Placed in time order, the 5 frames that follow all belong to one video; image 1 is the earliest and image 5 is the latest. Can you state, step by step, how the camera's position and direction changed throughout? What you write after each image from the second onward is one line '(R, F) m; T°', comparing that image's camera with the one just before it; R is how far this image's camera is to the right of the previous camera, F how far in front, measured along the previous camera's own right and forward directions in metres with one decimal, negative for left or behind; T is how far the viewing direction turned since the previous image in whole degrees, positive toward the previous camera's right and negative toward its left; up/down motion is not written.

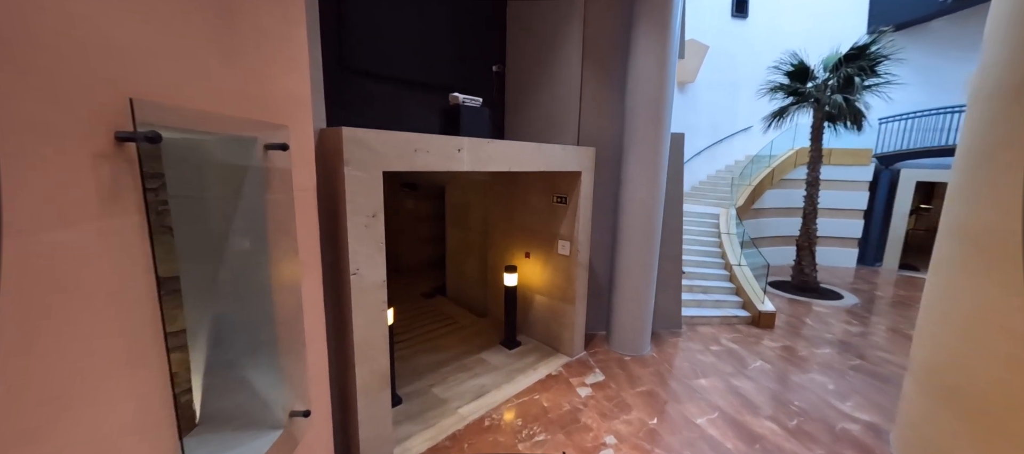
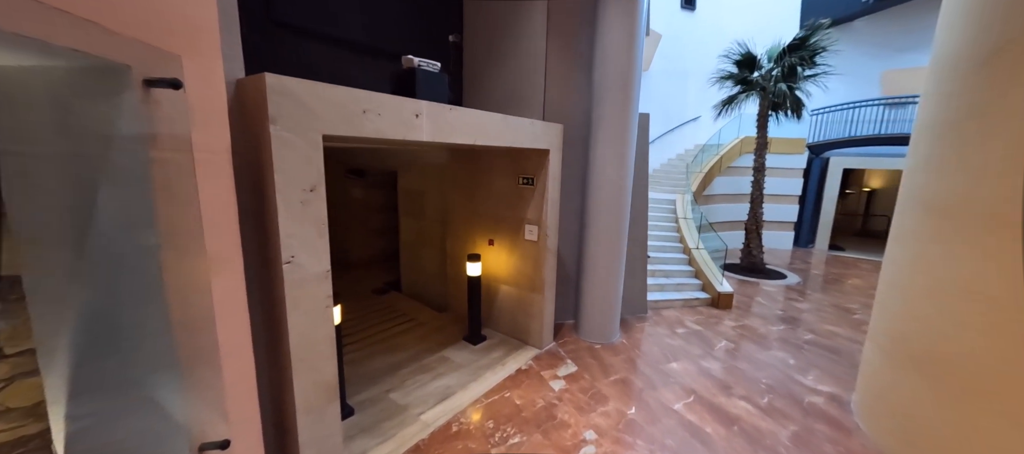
(-0.1, +0.3) m; +8°
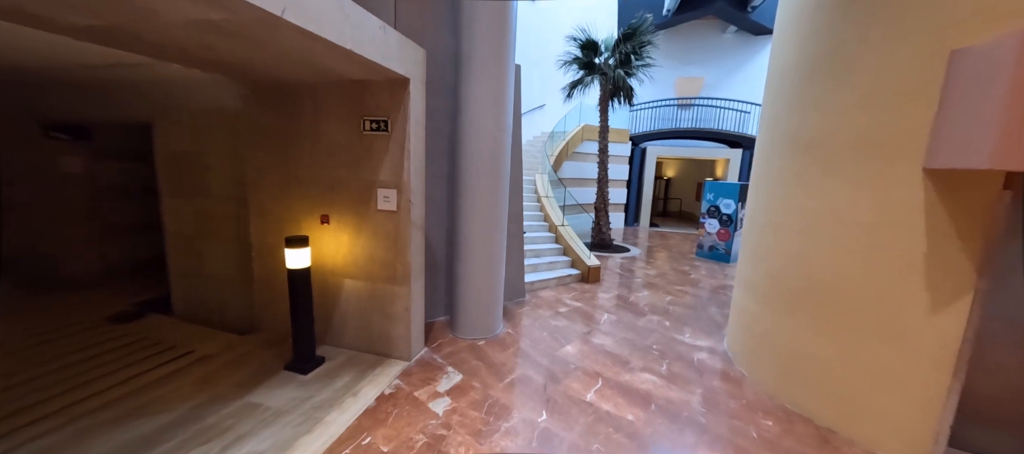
(-0.1, +0.9) m; +25°
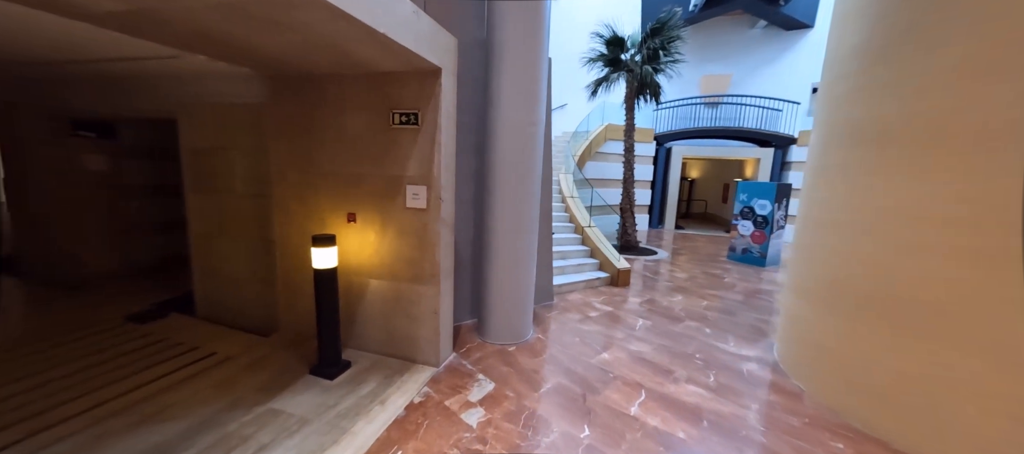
(-0.2, +0.2) m; -2°
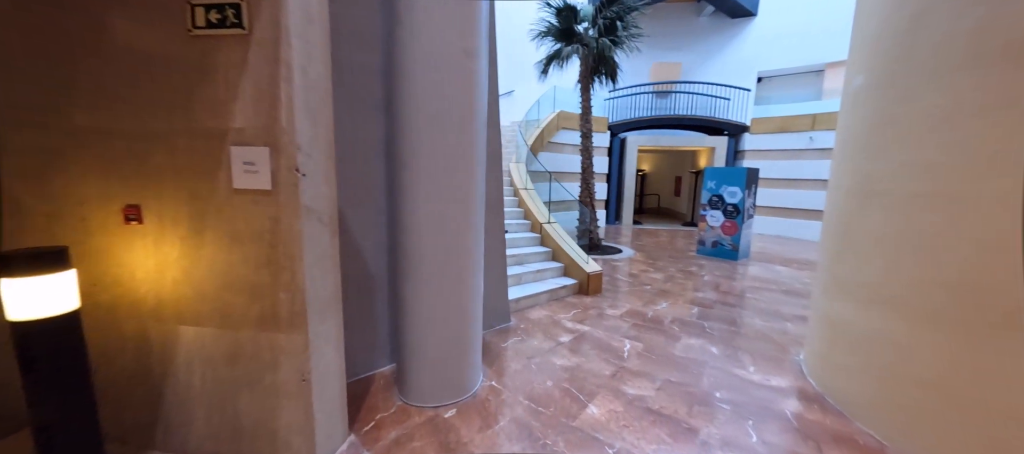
(+0.1, +1.0) m; +8°
